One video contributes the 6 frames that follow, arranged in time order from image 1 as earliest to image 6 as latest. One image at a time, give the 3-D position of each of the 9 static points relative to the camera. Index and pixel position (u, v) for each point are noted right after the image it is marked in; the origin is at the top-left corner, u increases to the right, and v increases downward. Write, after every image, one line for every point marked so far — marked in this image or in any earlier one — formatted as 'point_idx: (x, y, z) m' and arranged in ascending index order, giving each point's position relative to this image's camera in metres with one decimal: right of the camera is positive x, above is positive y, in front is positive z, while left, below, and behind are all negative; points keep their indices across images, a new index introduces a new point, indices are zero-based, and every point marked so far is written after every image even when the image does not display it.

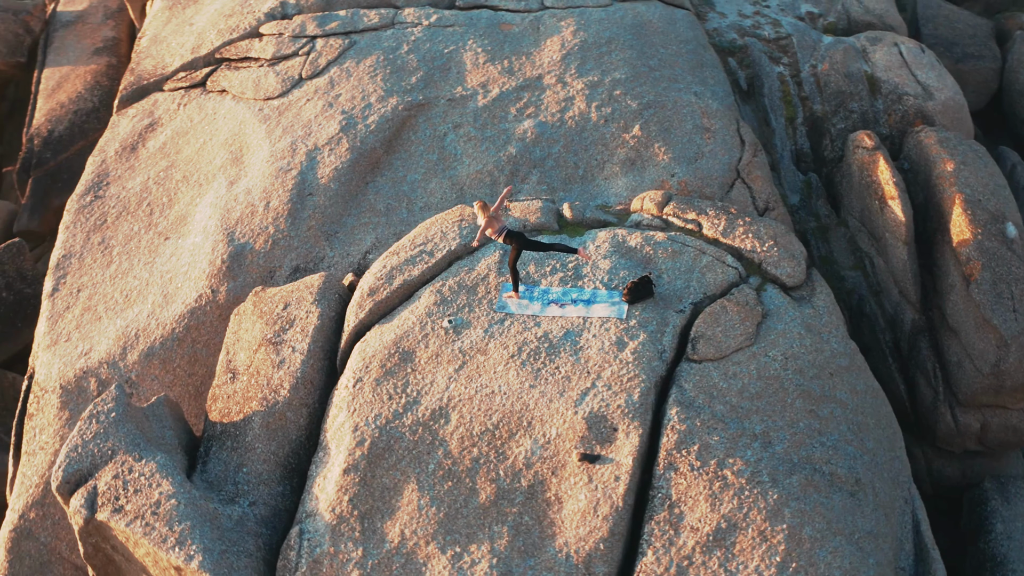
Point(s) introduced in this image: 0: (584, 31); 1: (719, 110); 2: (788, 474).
0: (+0.9, +3.2, +13.5) m
1: (+2.4, +2.1, +12.6) m
2: (+2.1, -1.4, +8.3) m
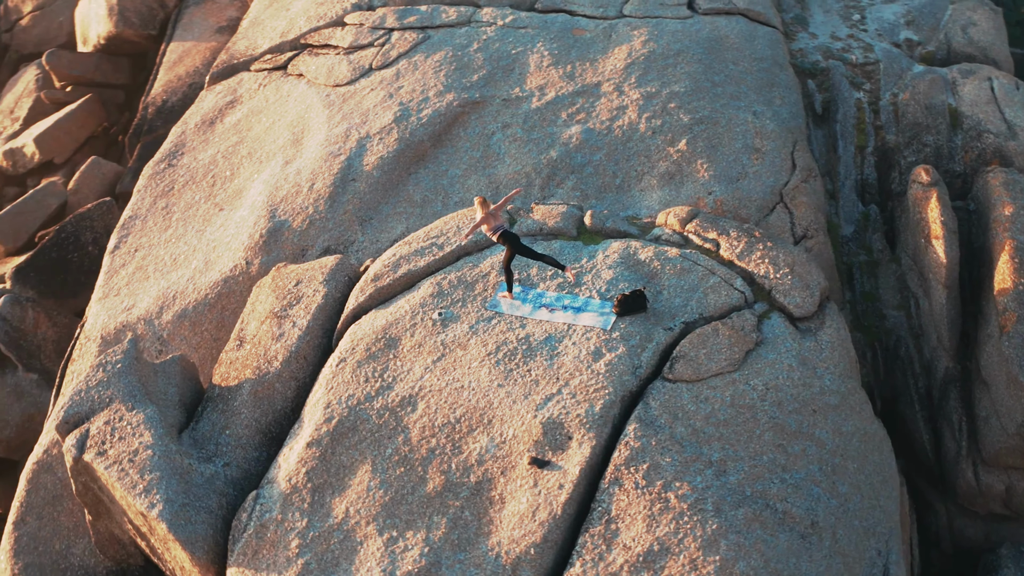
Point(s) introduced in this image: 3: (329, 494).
0: (+1.8, +3.1, +13.4) m
1: (+3.0, +1.8, +12.3) m
2: (+1.7, -1.6, +8.1) m
3: (-1.5, -1.7, +8.6) m
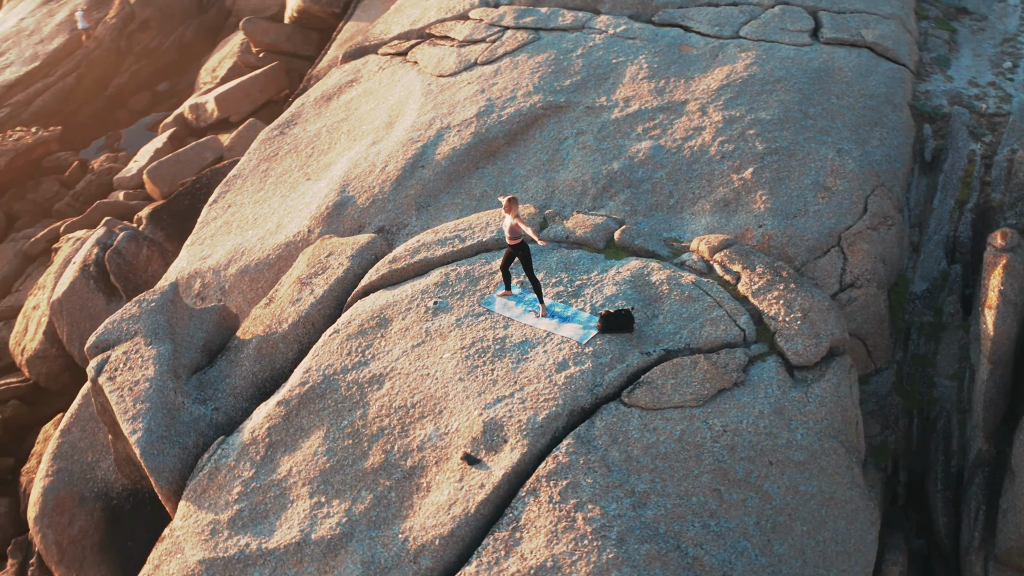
0: (+3.0, +2.7, +13.0) m
1: (+3.7, +1.2, +11.6) m
2: (+0.9, -1.8, +7.9) m
3: (-2.0, -1.4, +9.1) m
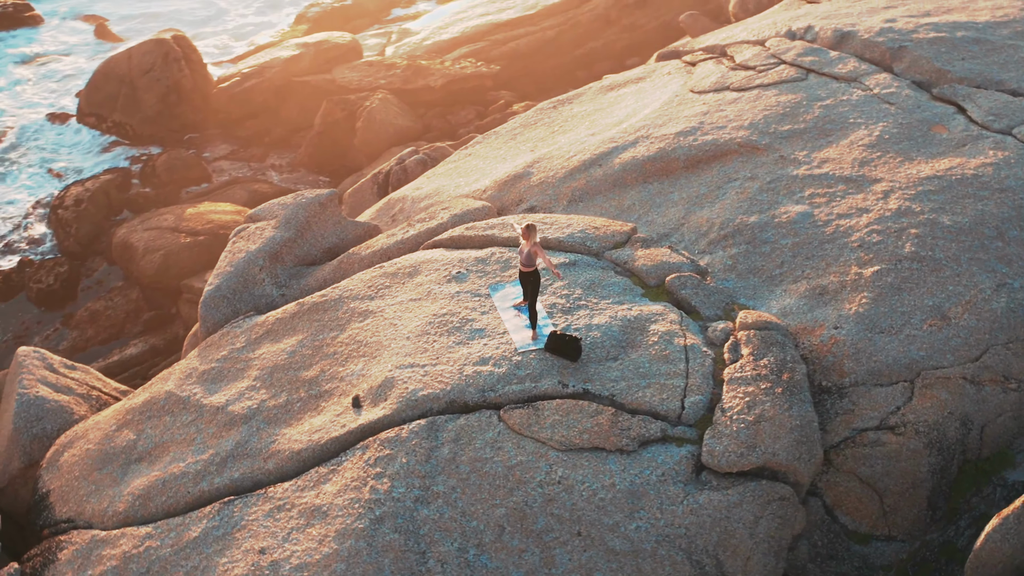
0: (+4.9, +1.2, +10.9) m
1: (+4.3, -0.2, +9.5) m
2: (-0.9, -1.8, +8.0) m
3: (-2.4, -0.5, +10.5) m
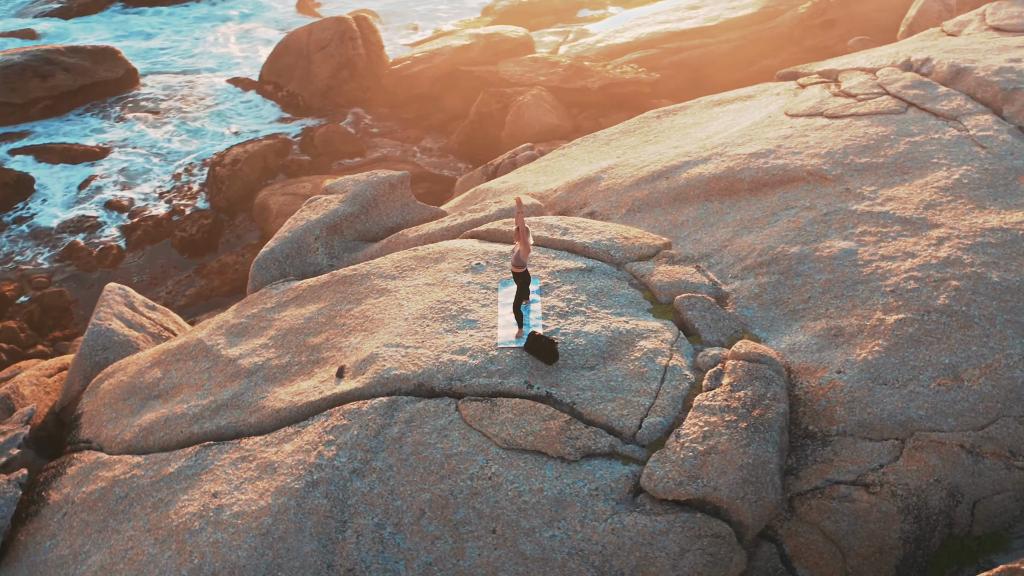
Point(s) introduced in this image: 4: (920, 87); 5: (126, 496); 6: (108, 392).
0: (+5.2, +0.6, +9.9) m
1: (+4.1, -0.8, +8.7) m
2: (-1.4, -1.6, +8.3) m
3: (-2.2, -0.2, +11.0) m
4: (+4.8, +2.4, +12.6) m
5: (-3.4, -1.8, +9.3) m
6: (-4.1, -1.1, +11.0) m
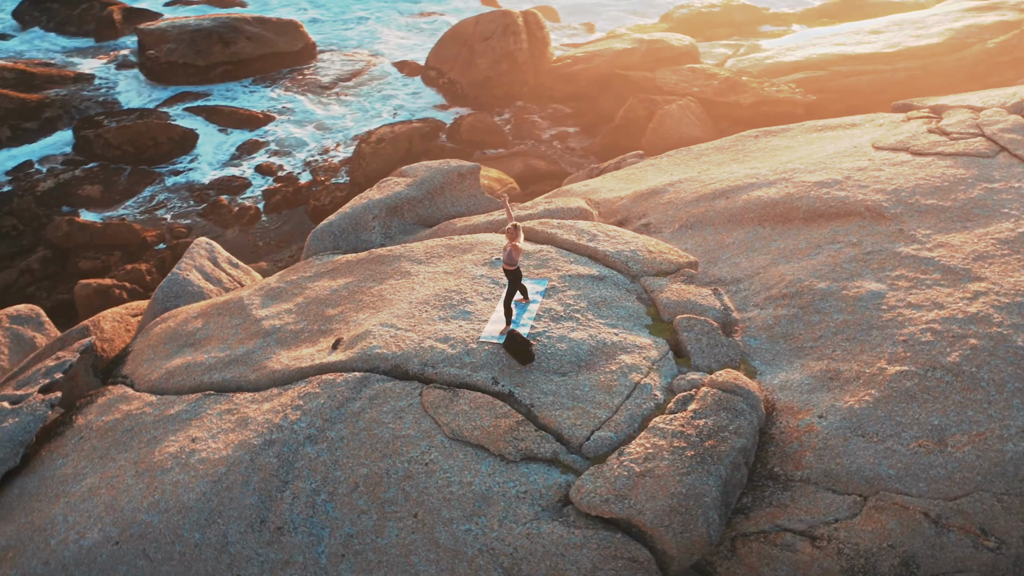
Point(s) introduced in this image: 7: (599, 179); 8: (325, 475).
0: (+5.1, -0.1, +8.9) m
1: (+3.7, -1.3, +8.0) m
2: (-1.9, -1.3, +8.6) m
3: (-1.9, +0.1, +11.5) m
4: (+5.5, +1.7, +11.6) m
5: (-3.6, -1.3, +10.1) m
6: (-3.9, -0.5, +11.9) m
7: (+1.2, +1.5, +14.6) m
8: (-1.5, -1.5, +8.4) m
